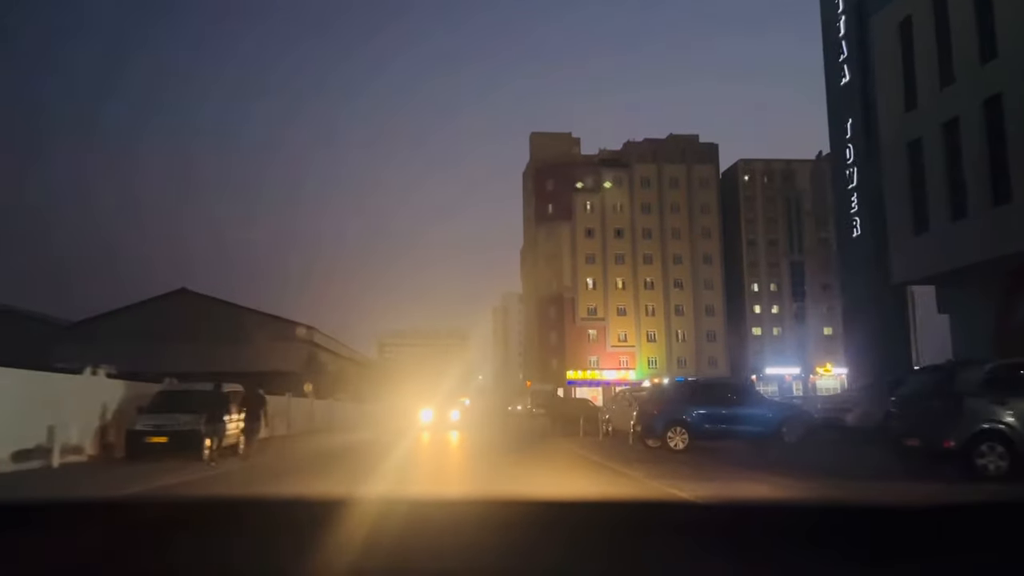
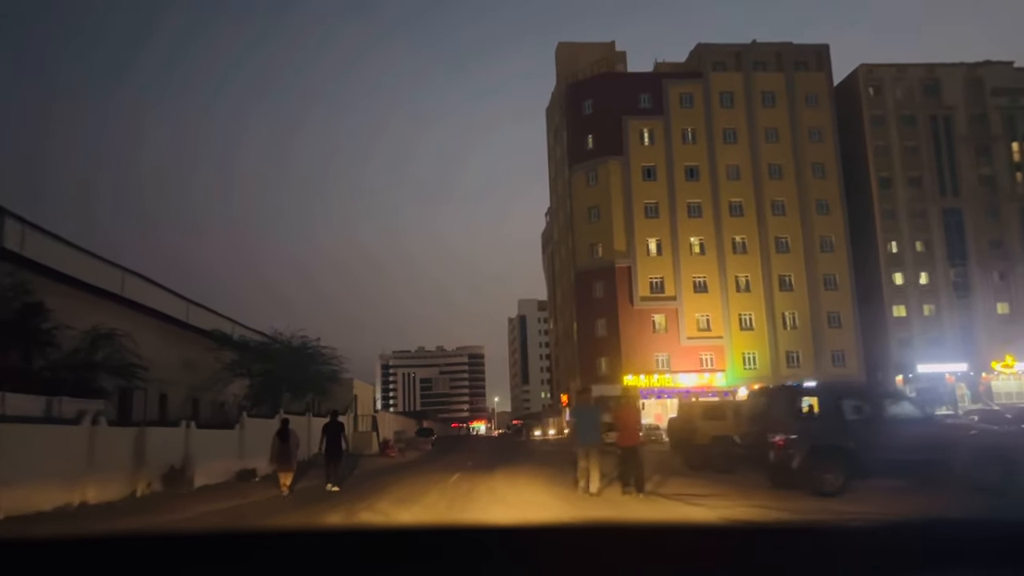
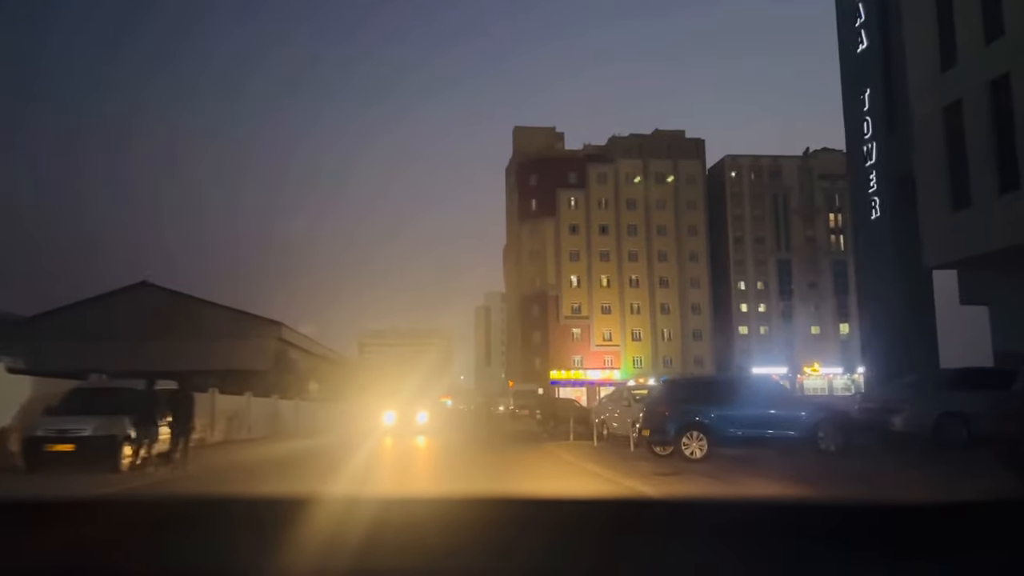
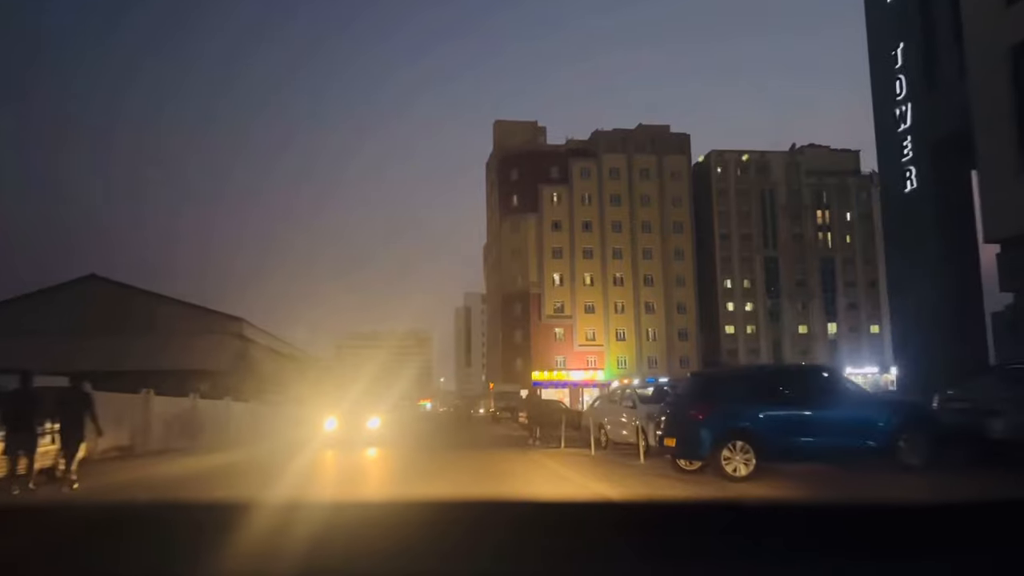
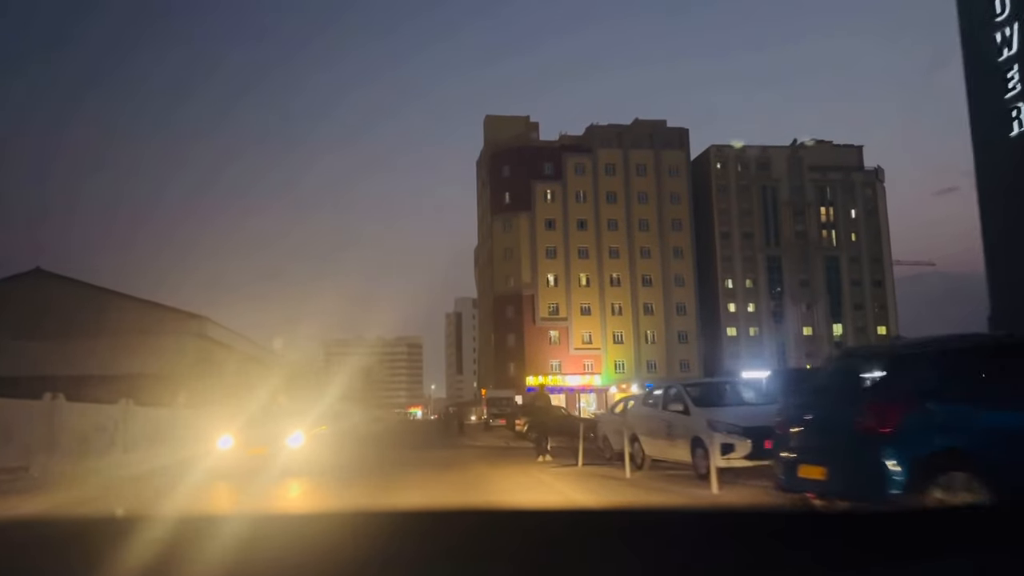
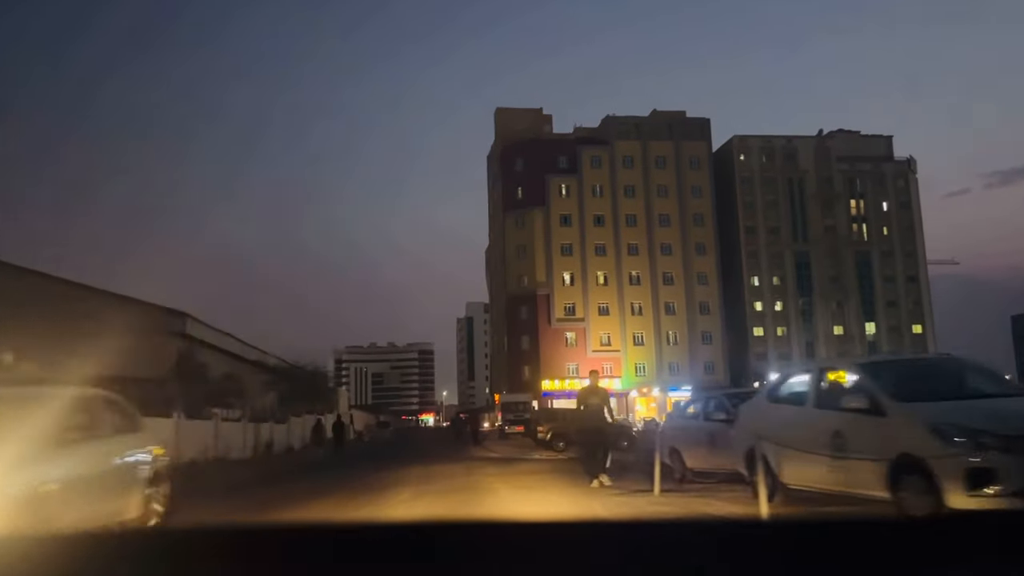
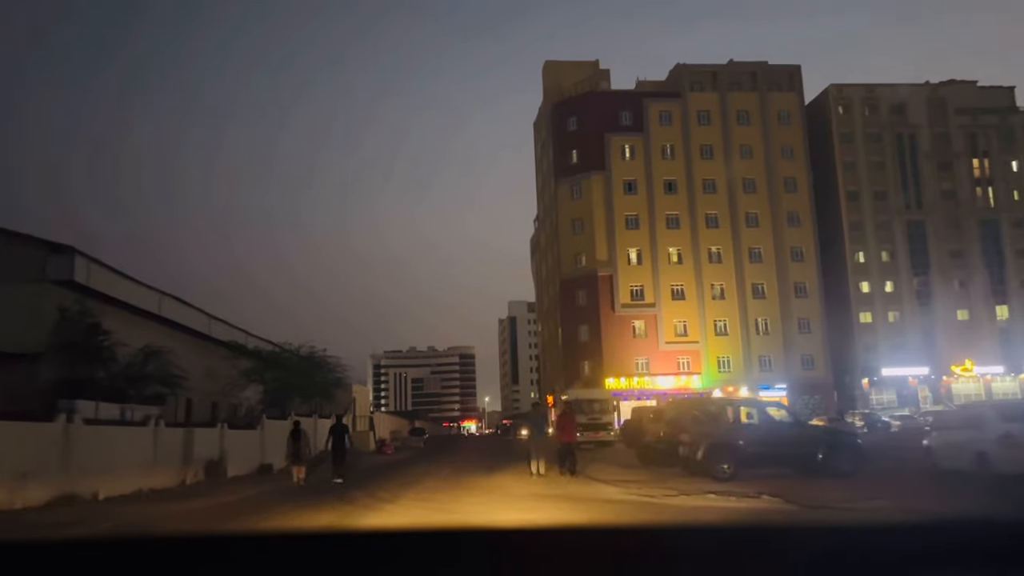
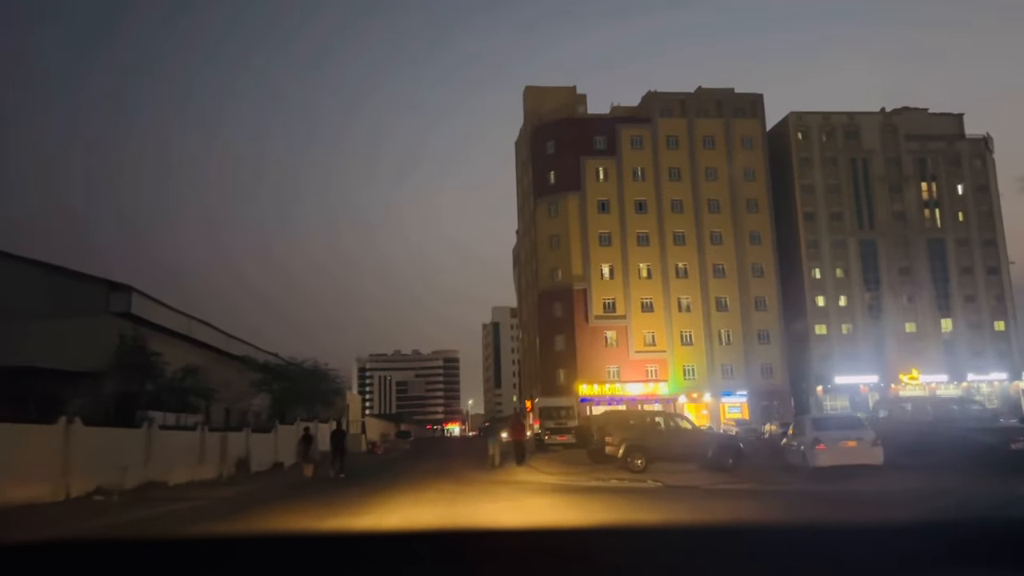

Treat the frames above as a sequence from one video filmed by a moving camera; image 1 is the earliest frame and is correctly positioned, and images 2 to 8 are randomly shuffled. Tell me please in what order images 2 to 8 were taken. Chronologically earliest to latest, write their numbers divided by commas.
3, 4, 5, 6, 8, 7, 2
